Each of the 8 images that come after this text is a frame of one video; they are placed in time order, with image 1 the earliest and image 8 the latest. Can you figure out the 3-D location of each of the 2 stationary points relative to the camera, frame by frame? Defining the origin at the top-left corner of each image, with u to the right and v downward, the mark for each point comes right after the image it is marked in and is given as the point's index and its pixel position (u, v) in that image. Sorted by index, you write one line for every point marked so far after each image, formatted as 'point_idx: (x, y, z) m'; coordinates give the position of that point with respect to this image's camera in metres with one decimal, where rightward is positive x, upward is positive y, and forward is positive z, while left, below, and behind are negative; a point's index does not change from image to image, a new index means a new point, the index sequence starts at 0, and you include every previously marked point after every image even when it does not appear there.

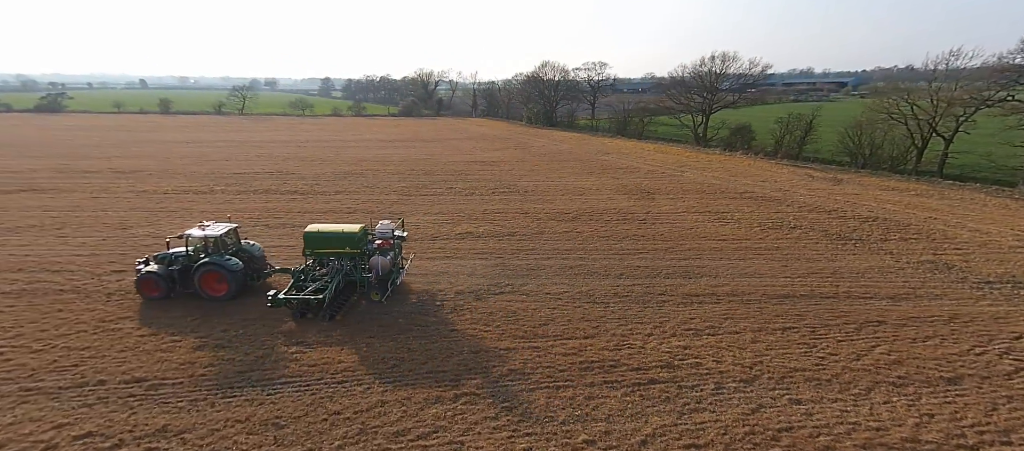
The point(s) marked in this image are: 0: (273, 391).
0: (-3.8, -2.6, +7.2) m
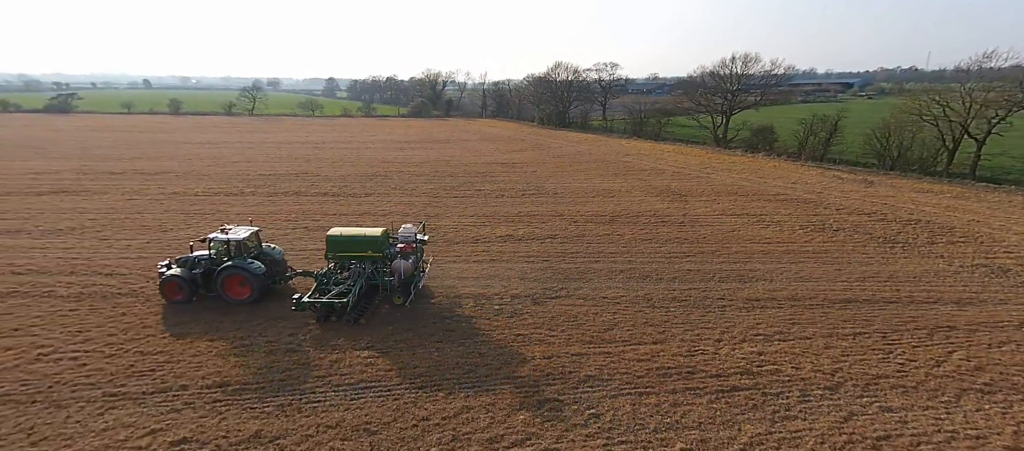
0: (-2.5, -2.7, +7.2) m
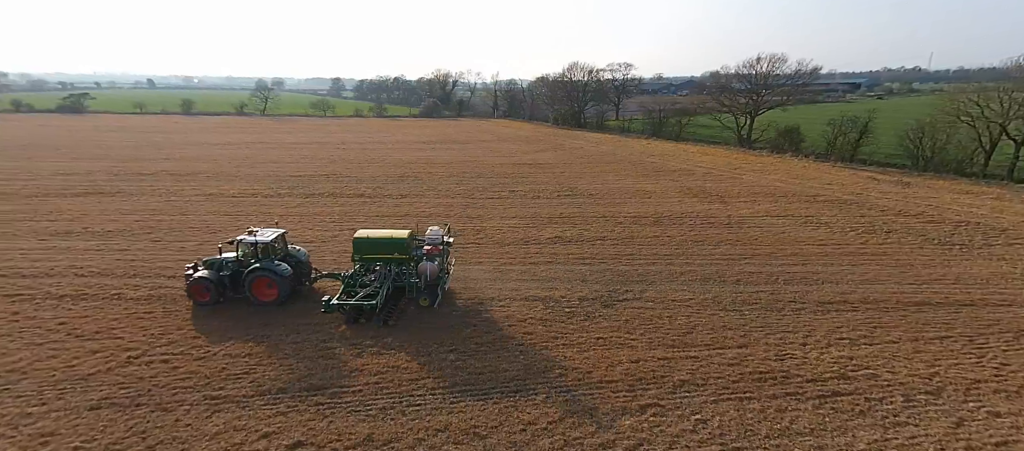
0: (-0.9, -2.8, +7.2) m
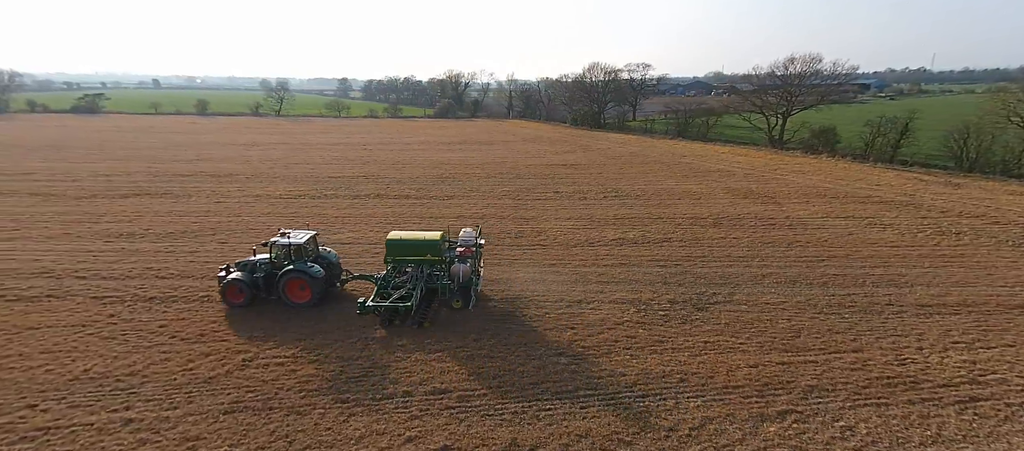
0: (+1.1, -2.9, +7.1) m
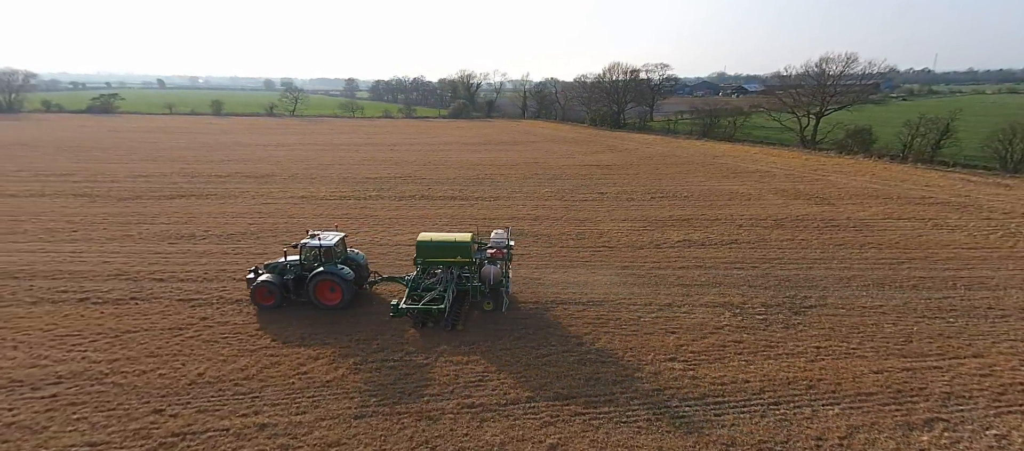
0: (+3.2, -2.9, +7.0) m
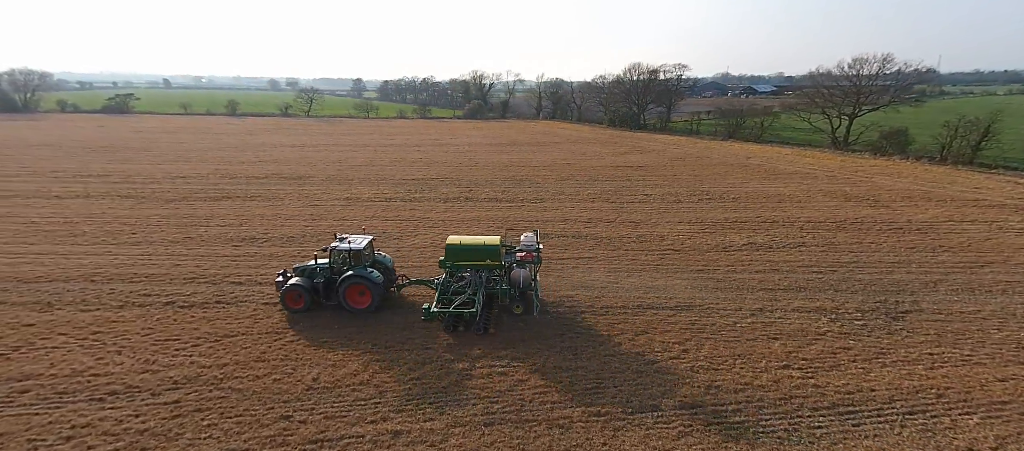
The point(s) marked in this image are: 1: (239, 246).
0: (+5.2, -3.0, +6.9) m
1: (-8.8, -0.6, +14.5) m
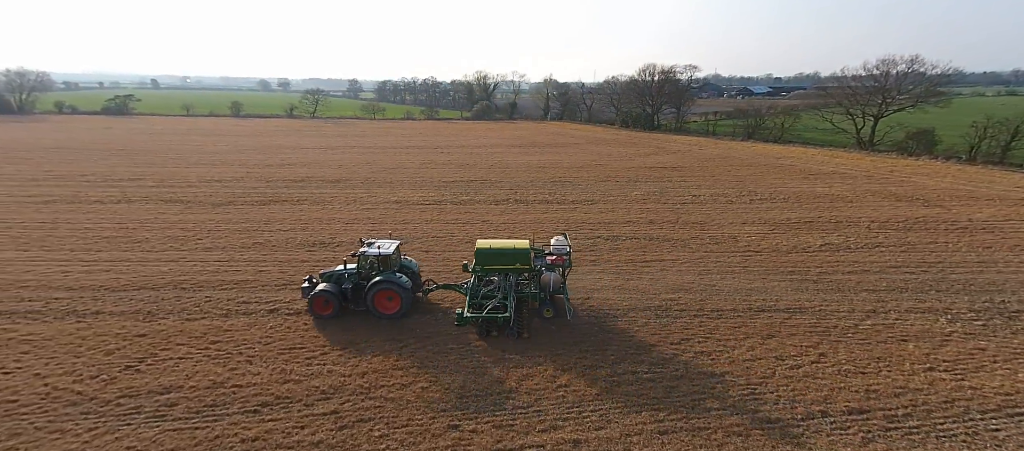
0: (+7.9, -3.0, +6.9) m
1: (-6.3, -0.8, +14.3) m
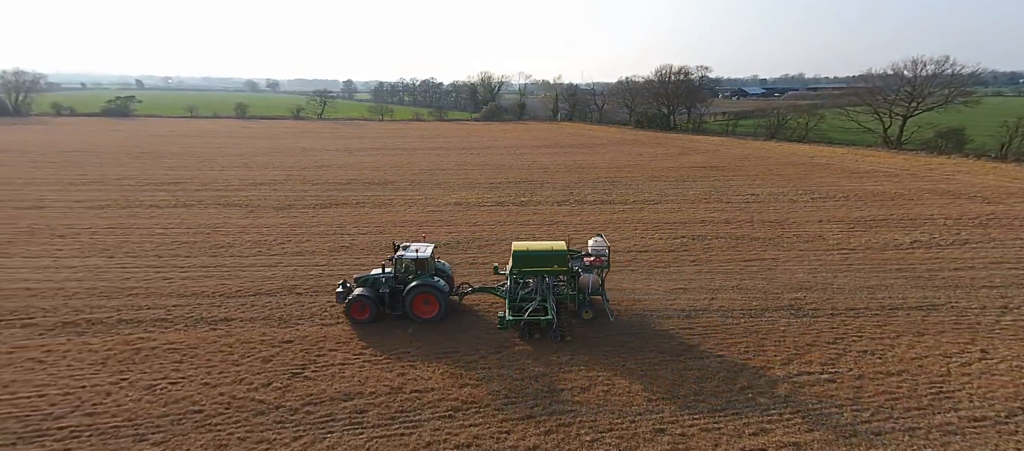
0: (+11.1, -2.9, +7.0) m
1: (-3.3, -0.9, +14.0) m
